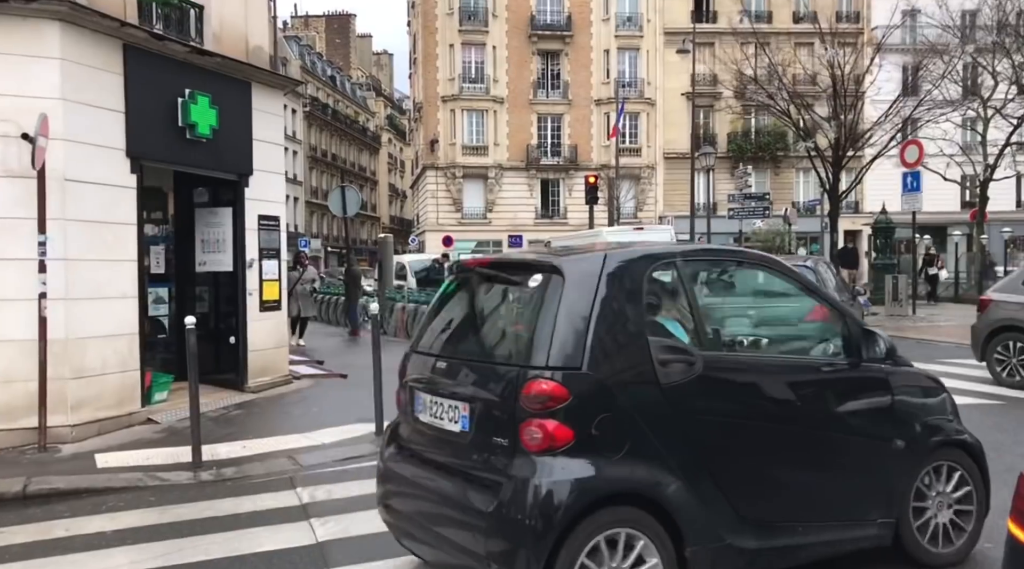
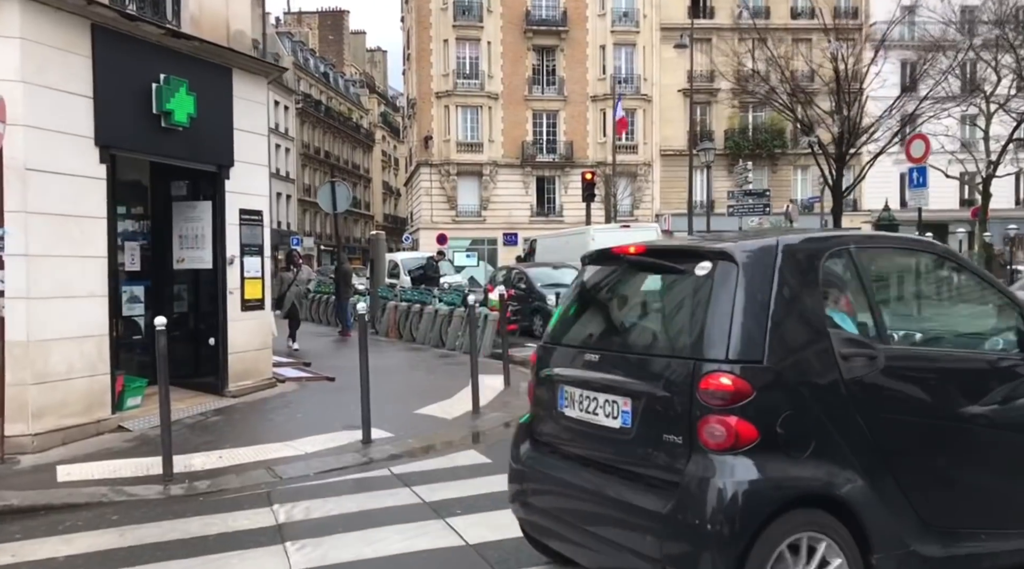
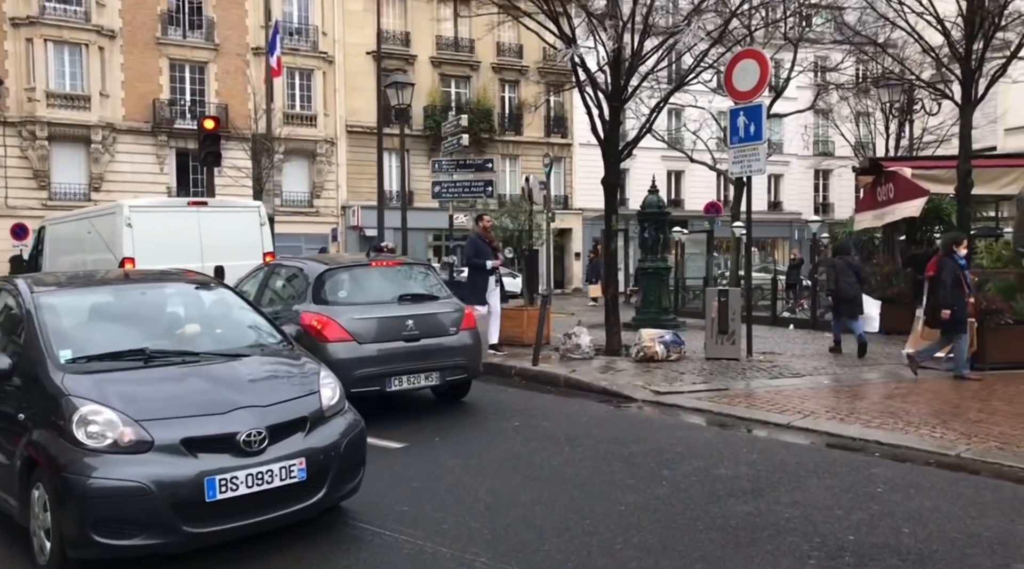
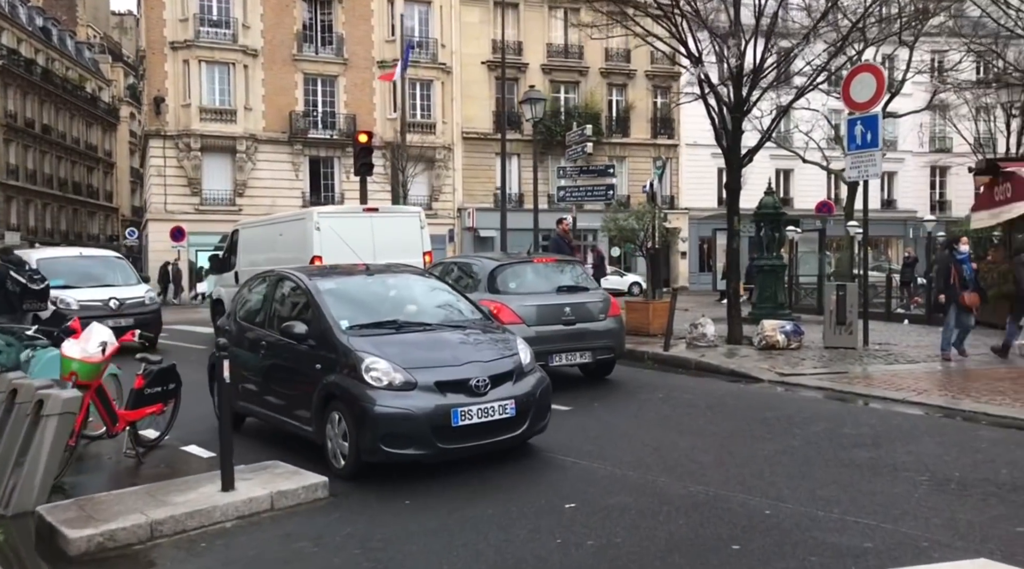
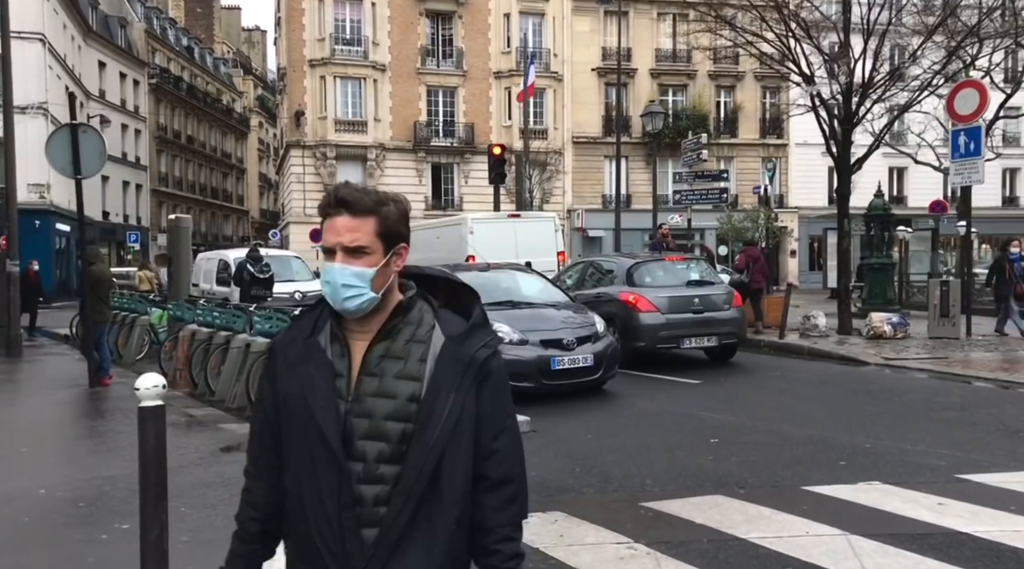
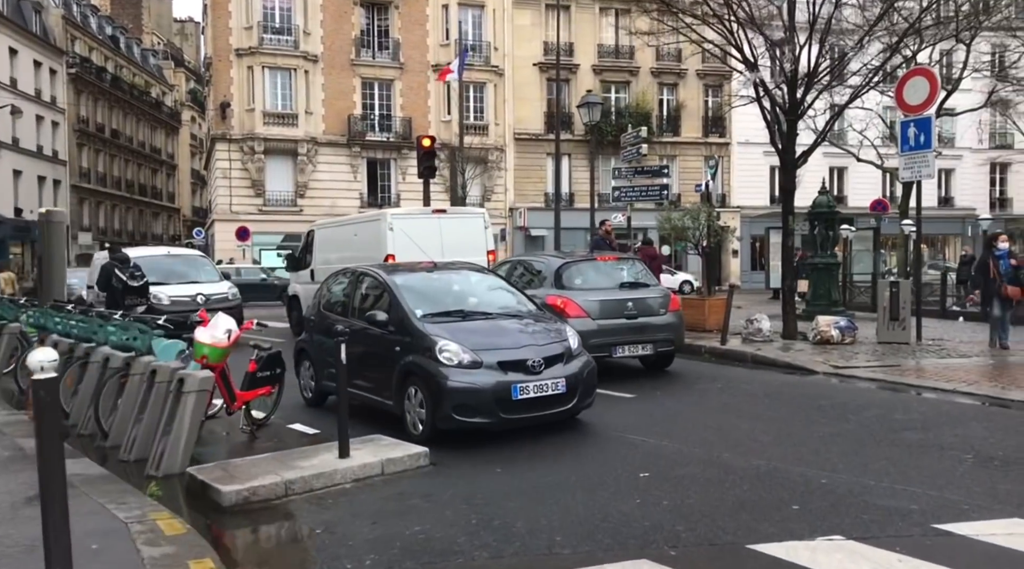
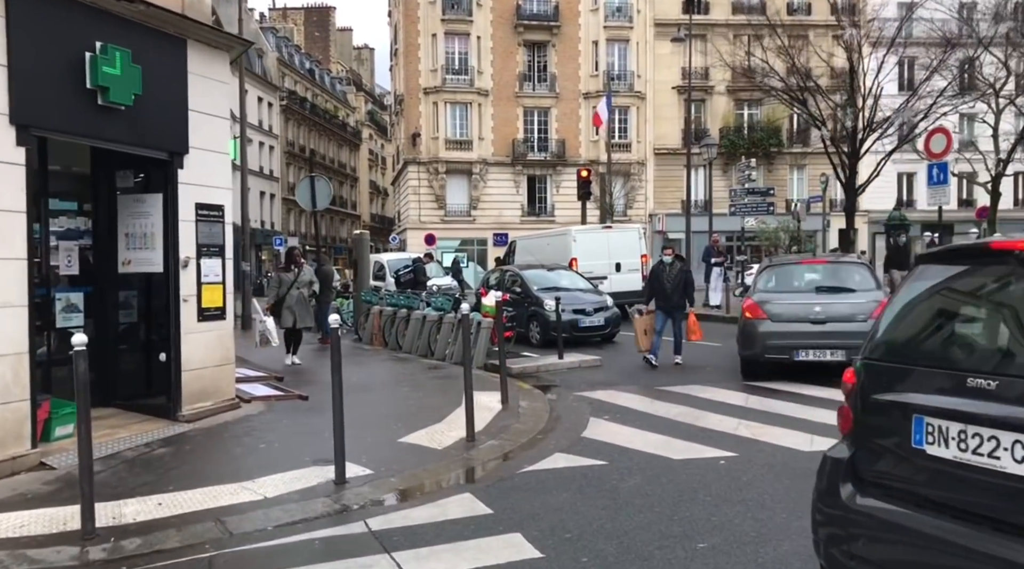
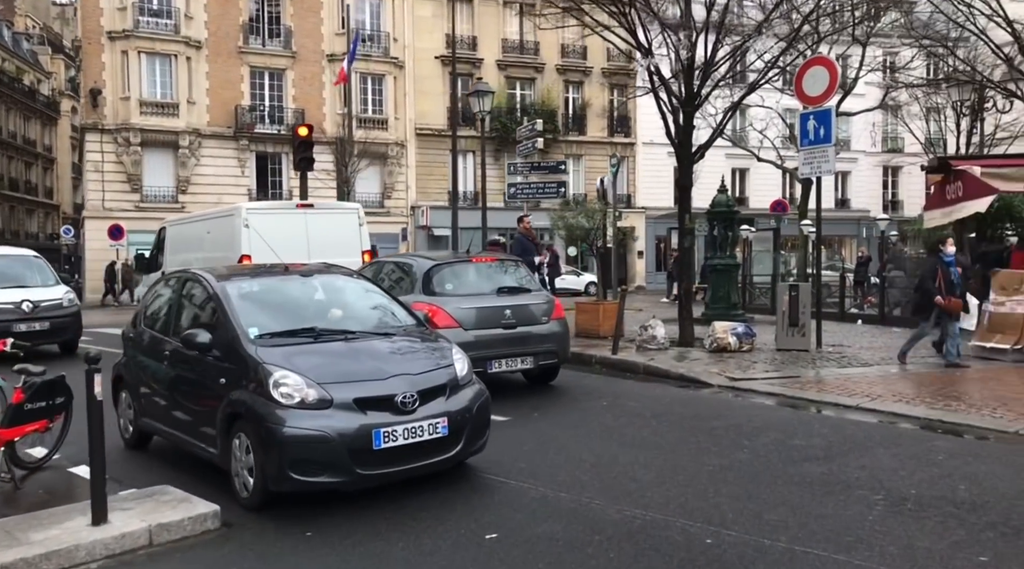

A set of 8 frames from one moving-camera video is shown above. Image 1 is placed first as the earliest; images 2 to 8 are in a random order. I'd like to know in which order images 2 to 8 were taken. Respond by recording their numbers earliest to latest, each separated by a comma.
2, 7, 5, 6, 4, 8, 3
